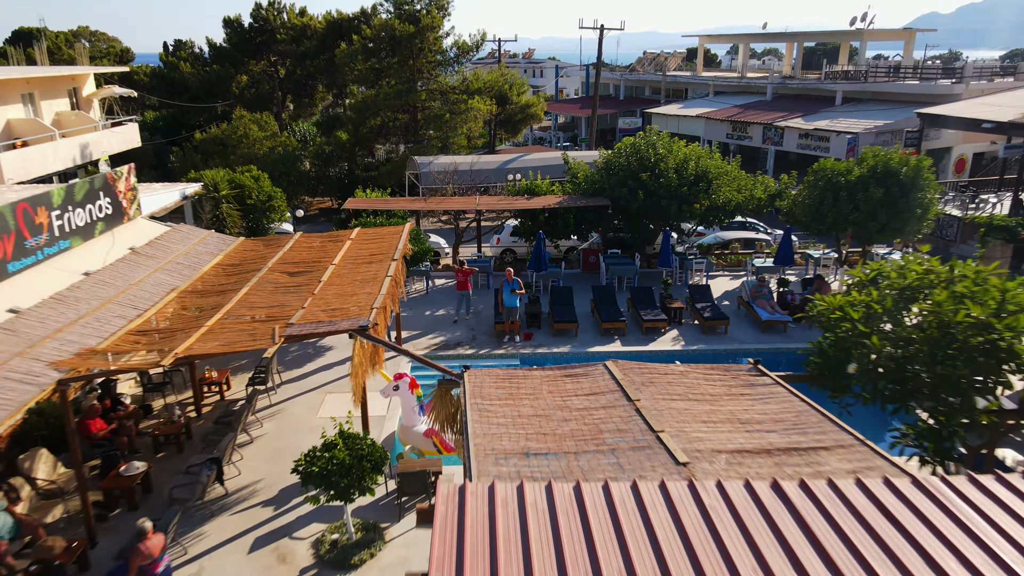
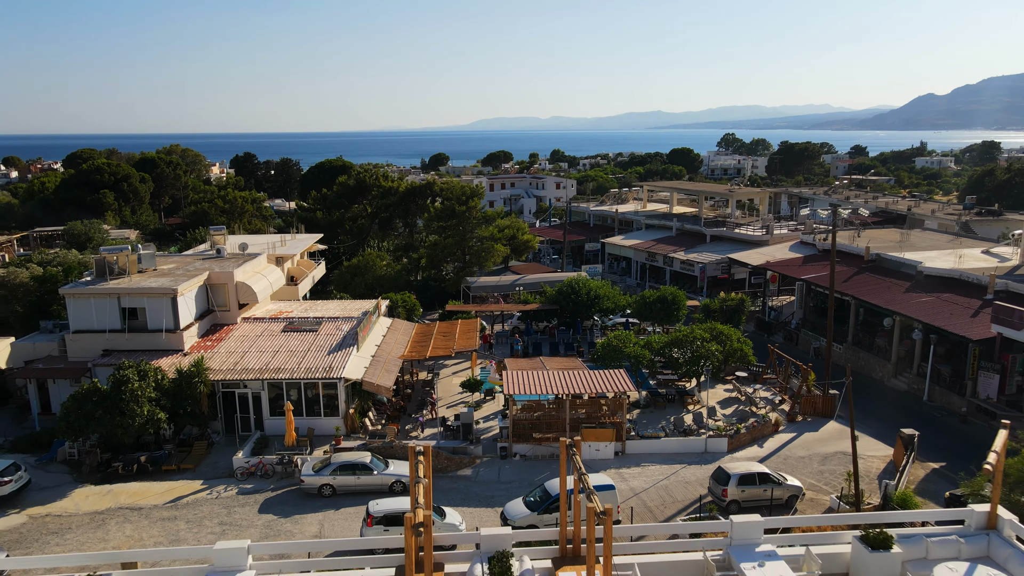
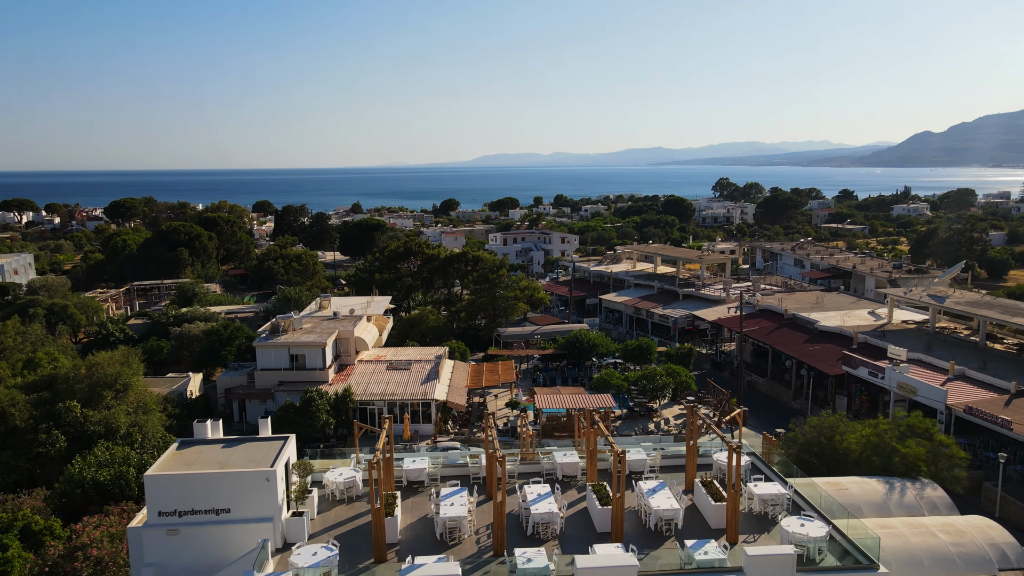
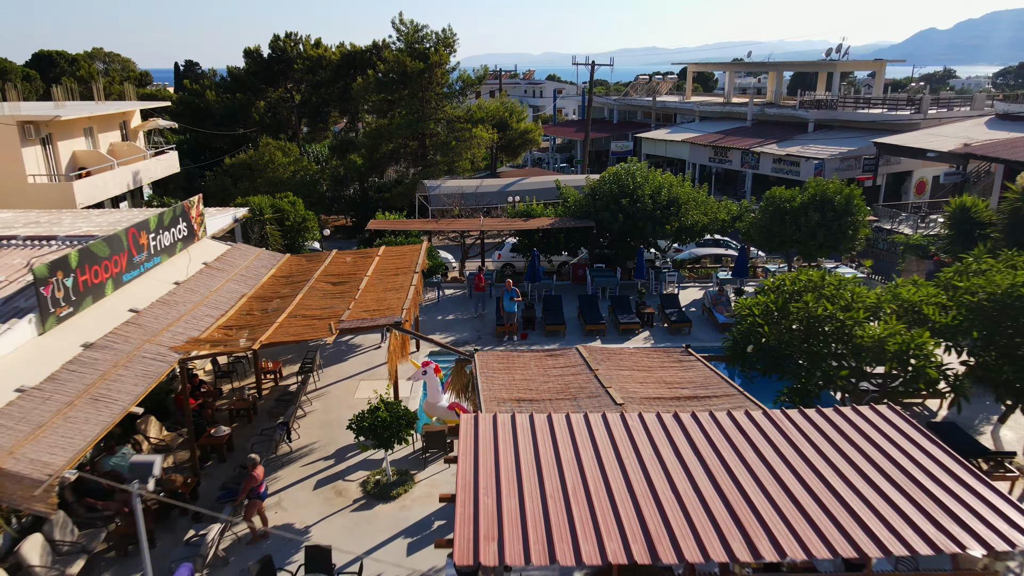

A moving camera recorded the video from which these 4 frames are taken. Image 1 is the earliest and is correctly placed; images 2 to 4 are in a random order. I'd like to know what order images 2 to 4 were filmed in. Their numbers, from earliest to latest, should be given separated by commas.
4, 2, 3
